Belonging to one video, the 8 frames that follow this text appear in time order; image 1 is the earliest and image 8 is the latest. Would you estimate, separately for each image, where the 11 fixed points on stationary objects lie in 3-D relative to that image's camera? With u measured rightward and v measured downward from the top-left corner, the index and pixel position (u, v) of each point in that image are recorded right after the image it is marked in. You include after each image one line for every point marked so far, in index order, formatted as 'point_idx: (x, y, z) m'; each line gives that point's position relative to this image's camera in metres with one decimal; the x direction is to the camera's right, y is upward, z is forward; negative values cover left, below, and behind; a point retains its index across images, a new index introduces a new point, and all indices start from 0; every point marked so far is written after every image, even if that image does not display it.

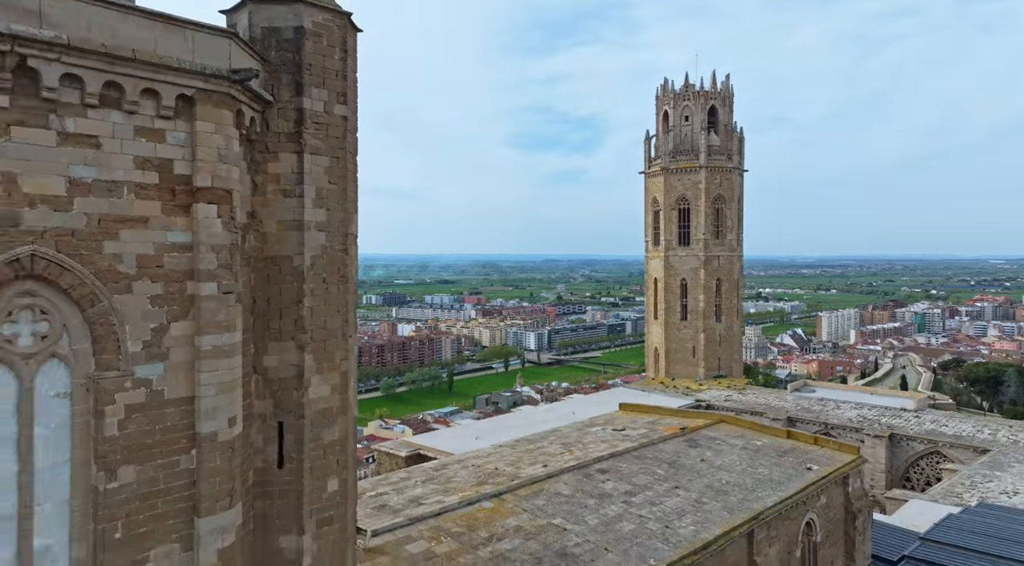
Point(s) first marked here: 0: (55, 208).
0: (-3.8, +0.7, +6.3) m
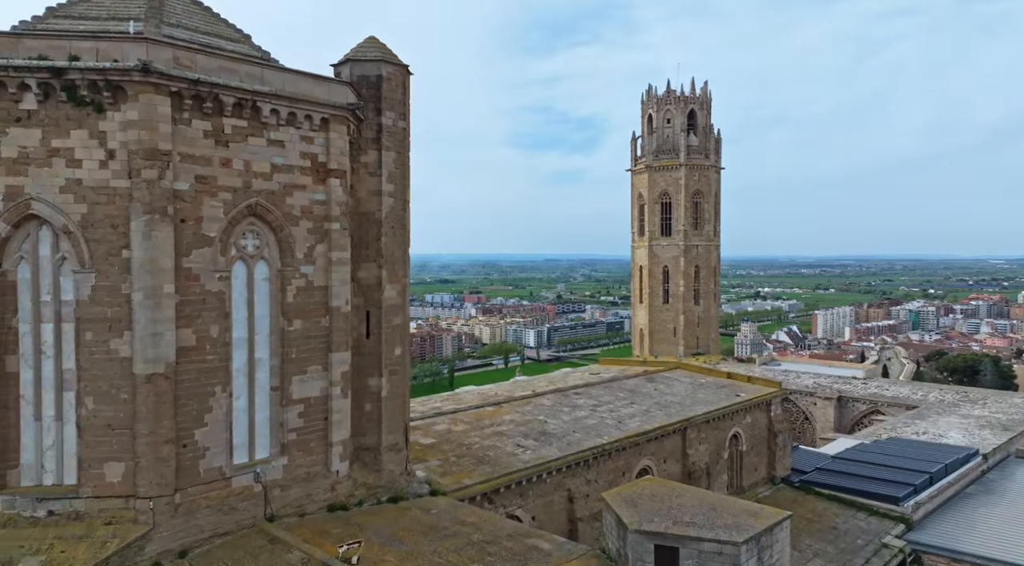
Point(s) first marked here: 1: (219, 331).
0: (-3.9, +1.7, +12.2) m
1: (-4.4, -0.7, +11.7) m
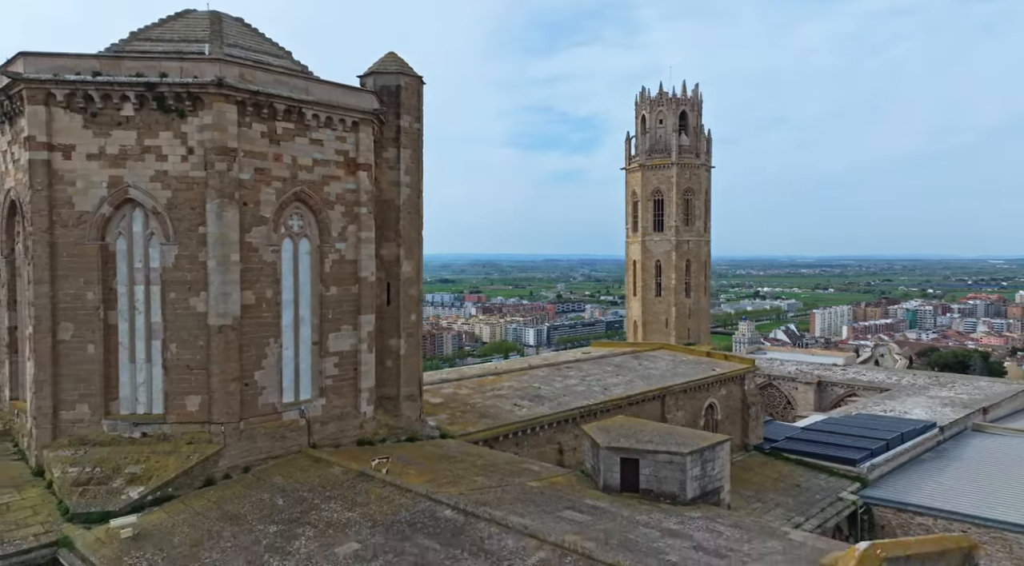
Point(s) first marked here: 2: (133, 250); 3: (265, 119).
0: (-3.9, +2.2, +15.0) m
1: (-4.5, -0.2, +14.5) m
2: (-6.8, +0.6, +13.7) m
3: (-4.6, +3.0, +14.2) m
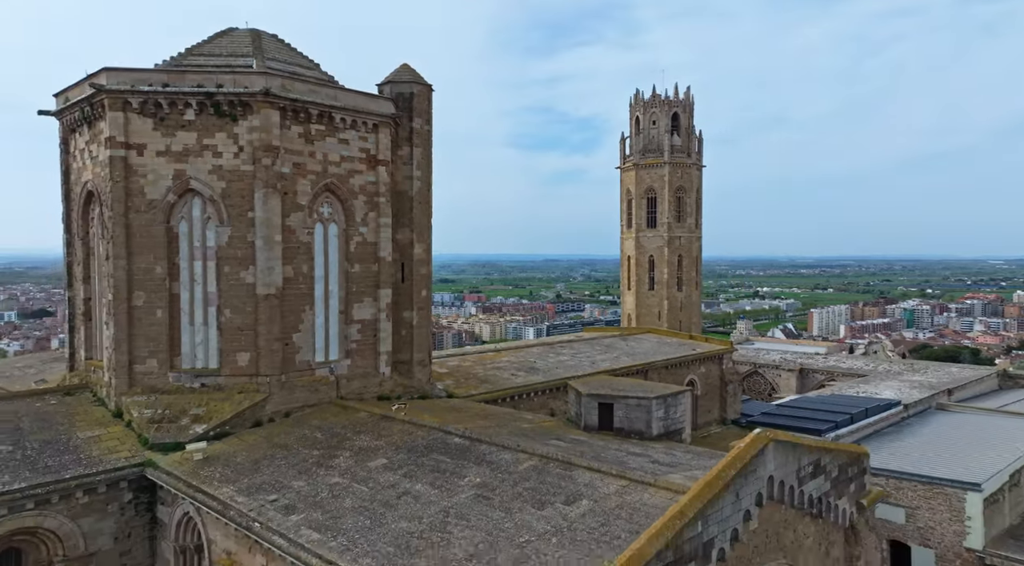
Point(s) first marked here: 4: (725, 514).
0: (-4.0, +2.8, +17.8) m
1: (-4.6, +0.3, +17.2) m
2: (-6.8, +1.1, +16.4) m
3: (-4.7, +3.6, +17.0) m
4: (+2.4, -2.6, +8.7) m
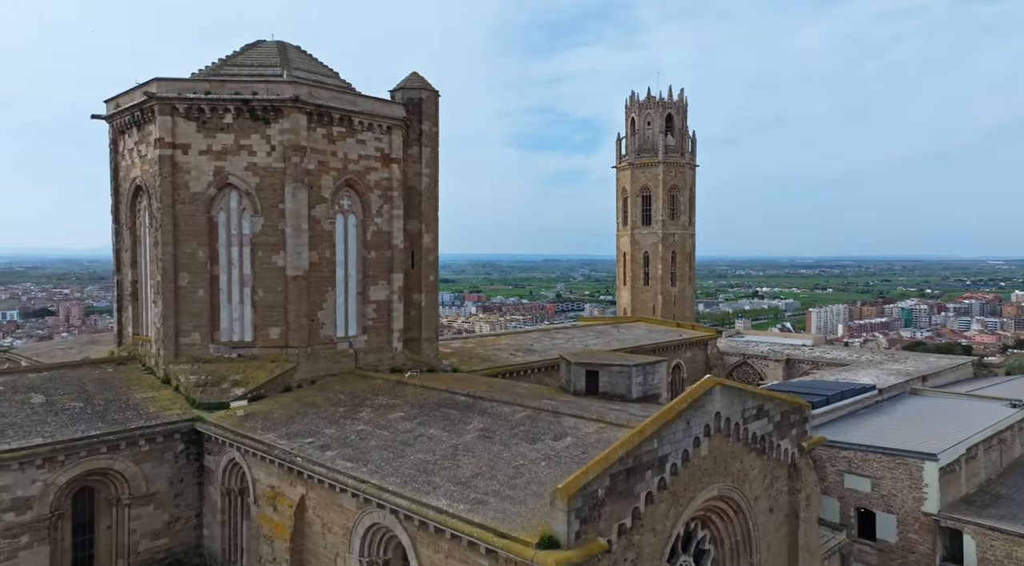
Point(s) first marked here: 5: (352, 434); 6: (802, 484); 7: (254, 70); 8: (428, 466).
0: (-4.1, +3.2, +20.1) m
1: (-4.6, +0.7, +19.5) m
2: (-6.9, +1.5, +18.7) m
3: (-4.7, +4.0, +19.3) m
4: (+2.4, -2.2, +11.0) m
5: (-3.0, -2.8, +14.2) m
6: (+5.3, -3.7, +14.0) m
7: (-6.7, +5.6, +20.0) m
8: (-1.3, -2.9, +12.1) m
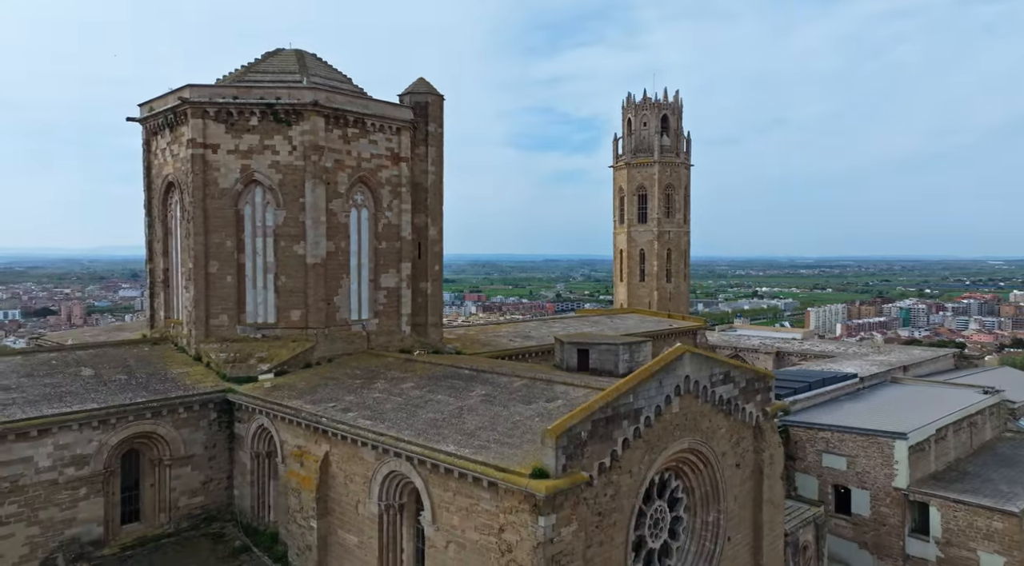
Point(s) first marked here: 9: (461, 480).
0: (-4.1, +3.5, +22.0) m
1: (-4.6, +1.1, +21.4) m
2: (-6.9, +1.9, +20.7) m
3: (-4.7, +4.3, +21.2) m
4: (+2.3, -1.9, +12.9) m
5: (-3.0, -2.5, +16.2) m
6: (+5.3, -3.3, +15.9) m
7: (-6.7, +5.9, +21.9) m
8: (-1.4, -2.5, +14.0) m
9: (-0.8, -3.2, +12.3) m
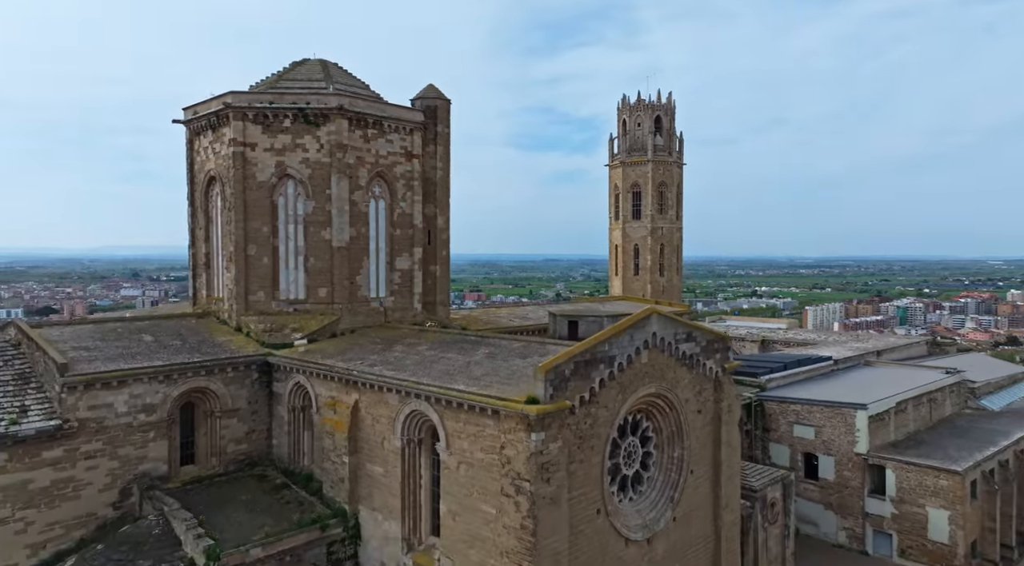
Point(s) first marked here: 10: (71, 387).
0: (-4.1, +4.1, +25.1) m
1: (-4.7, +1.7, +24.5) m
2: (-6.9, +2.5, +23.7) m
3: (-4.8, +4.9, +24.3) m
4: (+2.3, -1.3, +16.0) m
5: (-3.0, -1.9, +19.2) m
6: (+5.2, -2.8, +19.0) m
7: (-6.8, +6.5, +25.0) m
8: (-1.4, -2.0, +17.1) m
9: (-0.8, -2.6, +15.3) m
10: (-10.0, -2.4, +17.5) m
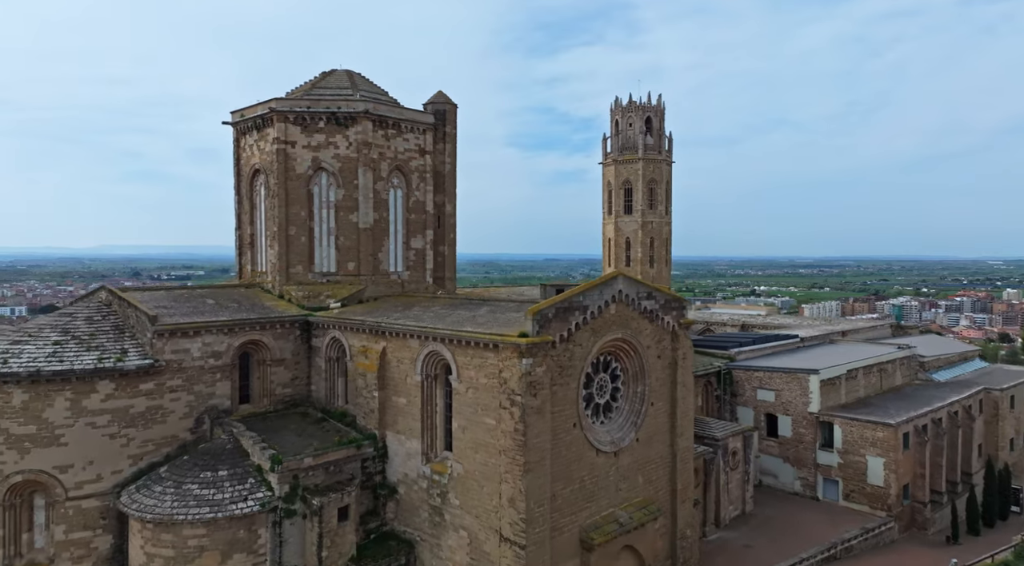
0: (-4.2, +5.0, +29.6) m
1: (-4.8, +2.6, +29.1) m
2: (-7.0, +3.4, +28.3) m
3: (-4.8, +5.8, +28.9) m
4: (+2.2, -0.4, +20.6) m
5: (-3.1, -1.0, +23.8) m
6: (+5.1, -1.9, +23.6) m
7: (-6.8, +7.4, +29.5) m
8: (-1.5, -1.1, +21.7) m
9: (-0.9, -1.7, +19.9) m
10: (-10.1, -1.5, +22.1) m
